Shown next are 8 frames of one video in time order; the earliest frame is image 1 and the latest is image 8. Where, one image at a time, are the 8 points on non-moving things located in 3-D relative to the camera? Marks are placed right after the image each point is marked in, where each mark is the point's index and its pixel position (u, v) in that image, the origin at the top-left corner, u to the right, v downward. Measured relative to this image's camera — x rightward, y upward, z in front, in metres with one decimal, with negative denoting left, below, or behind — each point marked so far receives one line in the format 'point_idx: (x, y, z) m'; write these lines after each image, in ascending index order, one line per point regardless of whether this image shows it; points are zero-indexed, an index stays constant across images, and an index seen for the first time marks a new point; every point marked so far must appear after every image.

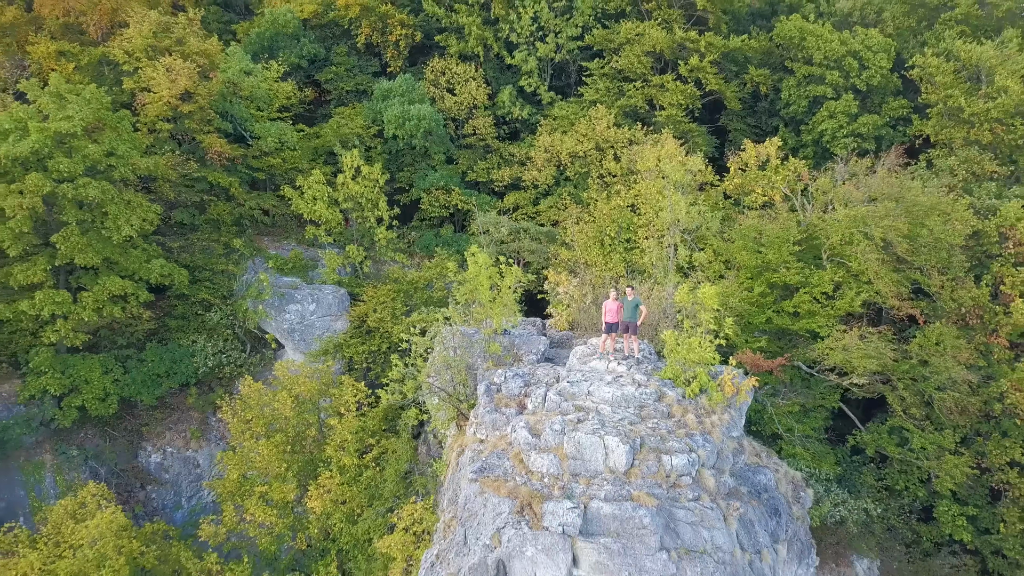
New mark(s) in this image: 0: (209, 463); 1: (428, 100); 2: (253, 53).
0: (-5.9, -3.4, +15.8) m
1: (-1.9, +4.3, +18.2) m
2: (-6.0, +5.5, +18.7) m
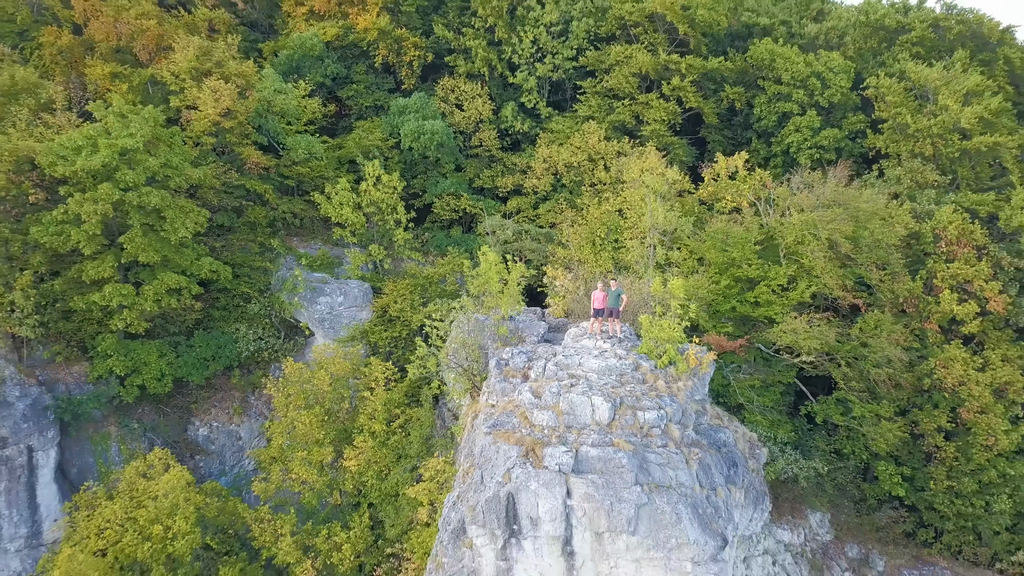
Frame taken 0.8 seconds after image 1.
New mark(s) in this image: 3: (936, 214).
0: (-5.9, -3.3, +18.0) m
1: (-1.8, +4.4, +20.4) m
2: (-6.0, +5.6, +20.8) m
3: (+8.4, +1.5, +15.8) m
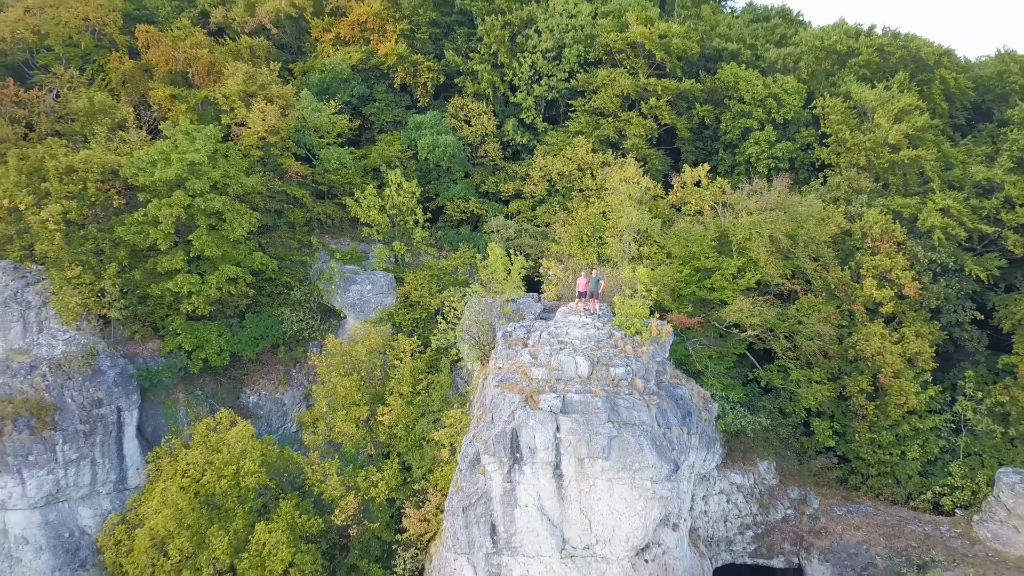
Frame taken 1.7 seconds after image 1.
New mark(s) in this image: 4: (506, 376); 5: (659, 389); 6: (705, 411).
0: (-5.8, -3.0, +21.3) m
1: (-1.8, +4.7, +23.7) m
2: (-5.9, +5.9, +24.1) m
3: (+8.5, +1.7, +19.1) m
4: (-0.1, -1.6, +14.6) m
5: (+2.7, -1.9, +14.8) m
6: (+3.9, -2.5, +16.3) m
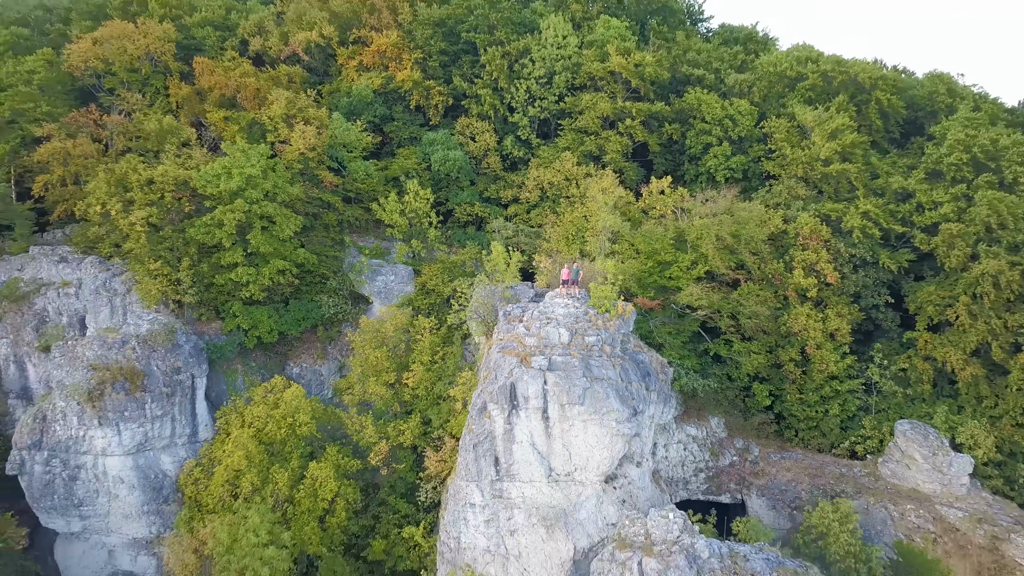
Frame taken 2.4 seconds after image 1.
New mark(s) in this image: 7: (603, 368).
0: (-5.9, -2.7, +25.6) m
1: (-1.9, +5.0, +28.0) m
2: (-6.0, +6.2, +28.4) m
3: (+8.4, +2.0, +23.4) m
4: (-0.1, -1.4, +18.9) m
5: (+2.7, -1.6, +19.2) m
6: (+3.9, -2.2, +20.7) m
7: (+2.1, -1.8, +18.1) m
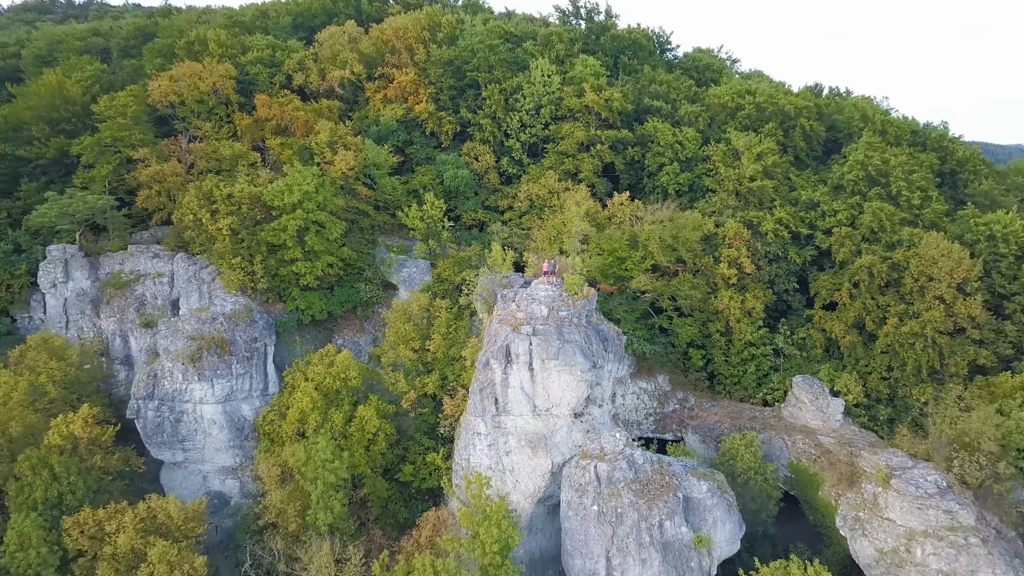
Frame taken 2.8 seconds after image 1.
0: (-6.0, -2.3, +32.9) m
1: (-2.1, +5.5, +35.2) m
2: (-6.2, +6.7, +35.5) m
3: (+8.2, +2.5, +30.7) m
4: (-0.3, -1.0, +26.2) m
5: (+2.5, -1.2, +26.4) m
6: (+3.7, -1.8, +27.9) m
7: (+1.9, -1.5, +25.4) m
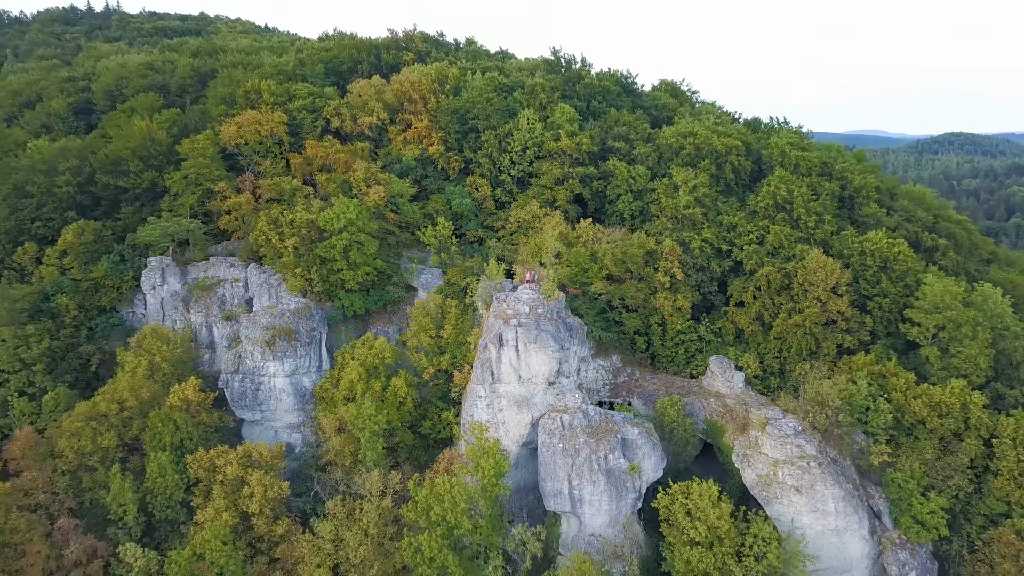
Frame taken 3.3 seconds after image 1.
0: (-6.5, -2.4, +43.2) m
1: (-2.5, +5.4, +45.4) m
2: (-6.6, +6.6, +45.7) m
3: (+7.8, +2.3, +40.9) m
4: (-0.7, -1.2, +36.5) m
5: (+2.1, -1.4, +36.7) m
6: (+3.3, -2.0, +38.3) m
7: (+1.5, -1.7, +35.7) m
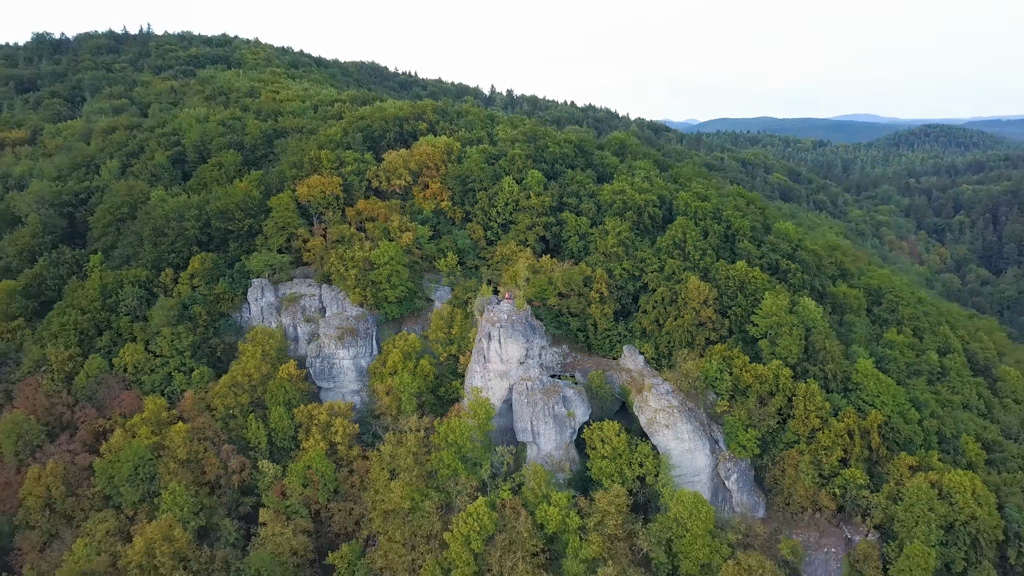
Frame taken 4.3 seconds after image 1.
0: (-7.6, -3.4, +64.5) m
1: (-3.7, +4.5, +66.6) m
2: (-7.8, +5.7, +66.8) m
3: (+6.7, +1.3, +62.3) m
4: (-1.8, -2.3, +57.8) m
5: (+1.0, -2.5, +58.1) m
6: (+2.2, -3.1, +59.7) m
7: (+0.4, -2.8, +57.1) m
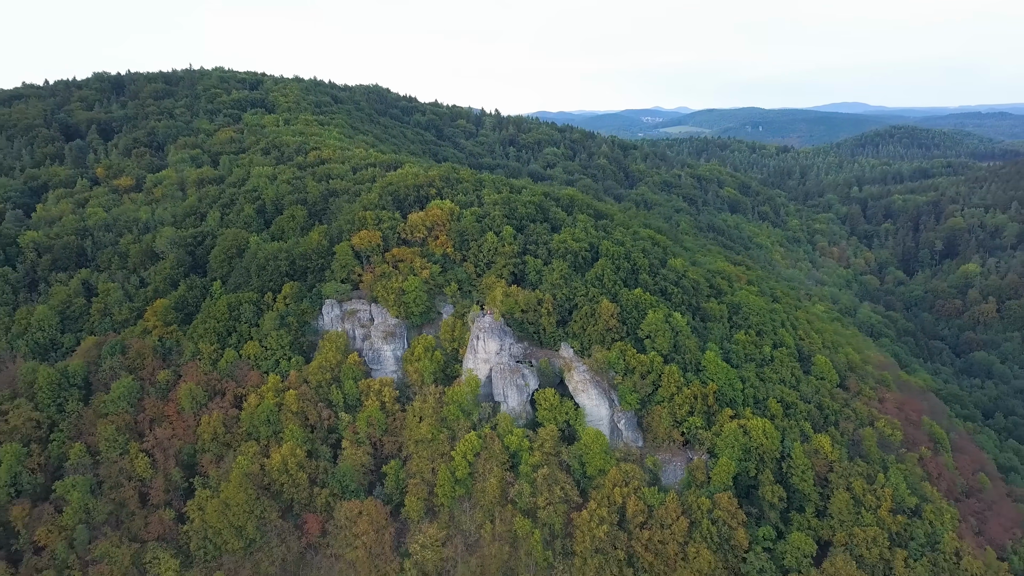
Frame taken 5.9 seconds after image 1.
0: (-10.1, -5.6, +100.6) m
1: (-6.2, +2.3, +102.6) m
2: (-10.3, +3.5, +102.7) m
3: (+4.2, -0.9, +98.4) m
4: (-4.2, -4.6, +93.9) m
5: (-1.4, -4.8, +94.3) m
6: (-0.2, -5.4, +95.8) m
7: (-2.0, -5.1, +93.2) m
